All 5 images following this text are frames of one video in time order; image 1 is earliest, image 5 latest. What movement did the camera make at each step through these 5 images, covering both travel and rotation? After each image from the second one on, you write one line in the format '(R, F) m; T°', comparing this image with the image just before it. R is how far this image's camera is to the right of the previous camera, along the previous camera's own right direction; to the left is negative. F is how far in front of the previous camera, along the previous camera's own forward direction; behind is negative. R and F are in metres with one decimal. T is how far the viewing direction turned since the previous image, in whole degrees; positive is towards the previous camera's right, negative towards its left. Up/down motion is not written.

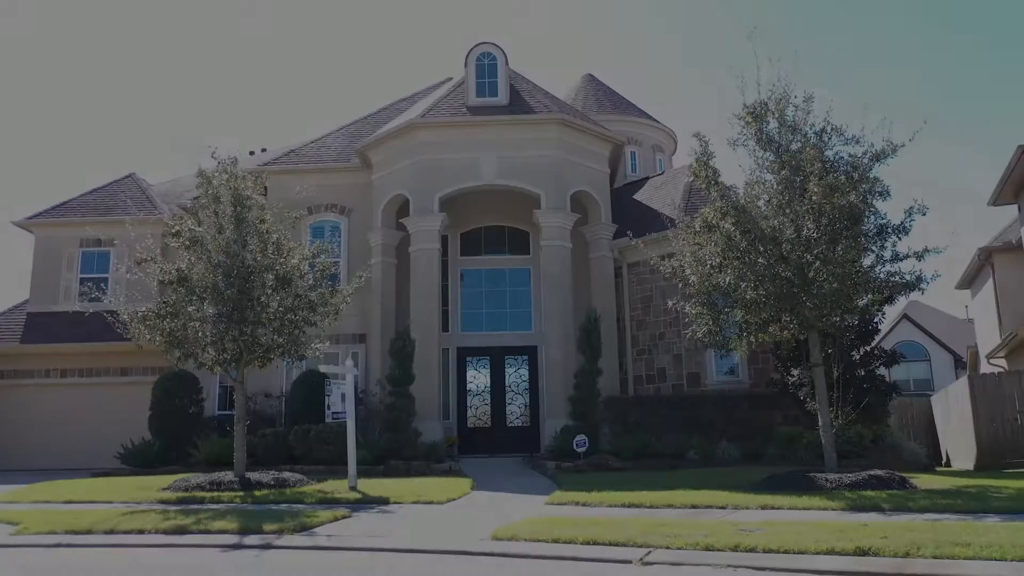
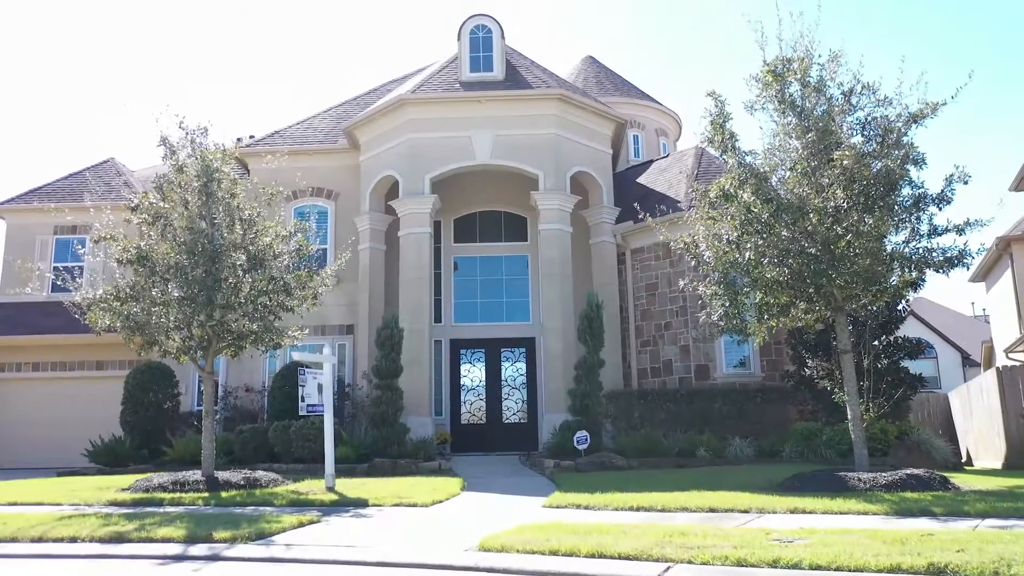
(+0.1, +1.3) m; 0°
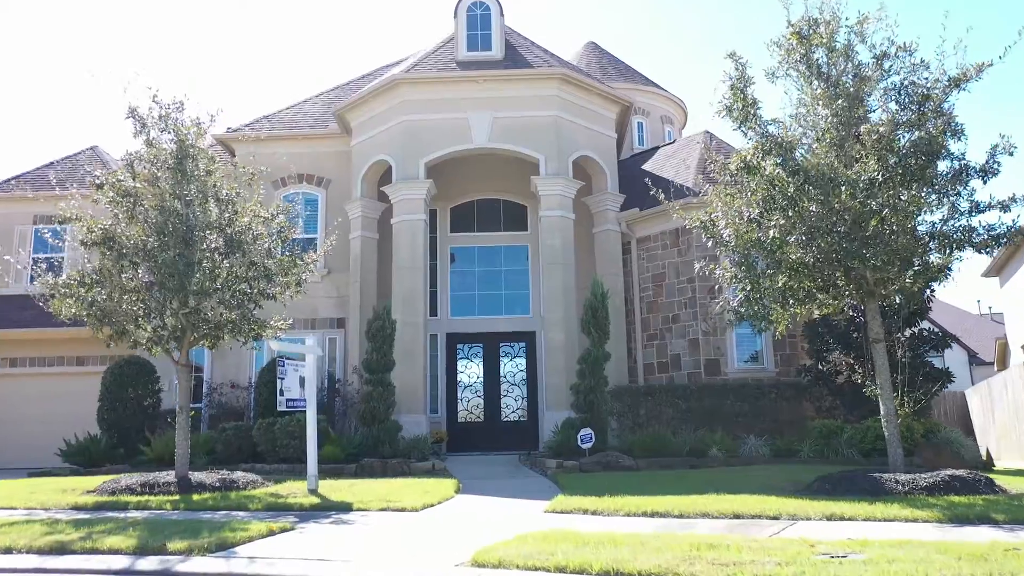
(0.0, +1.0) m; 0°
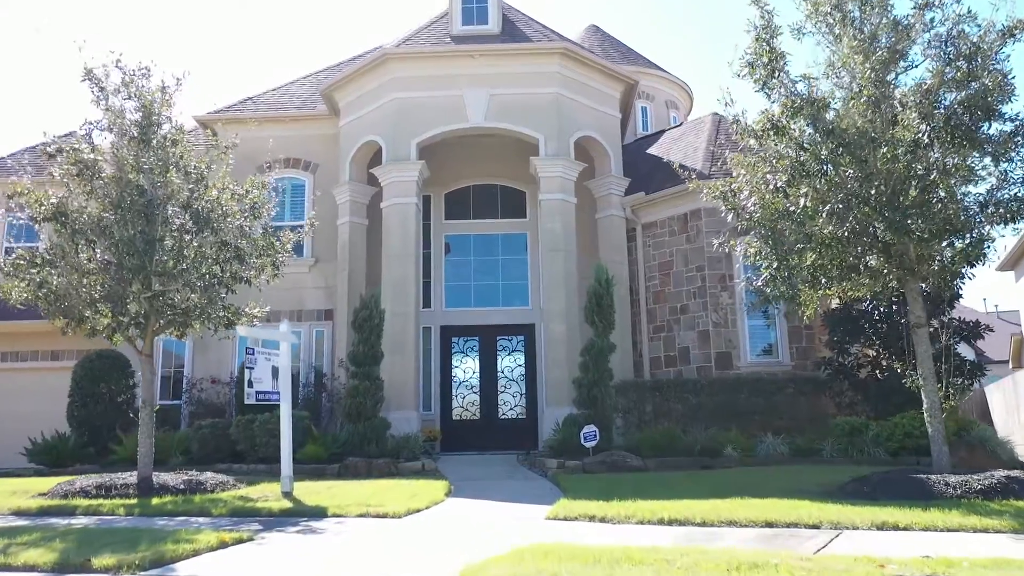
(0.0, +1.2) m; 0°
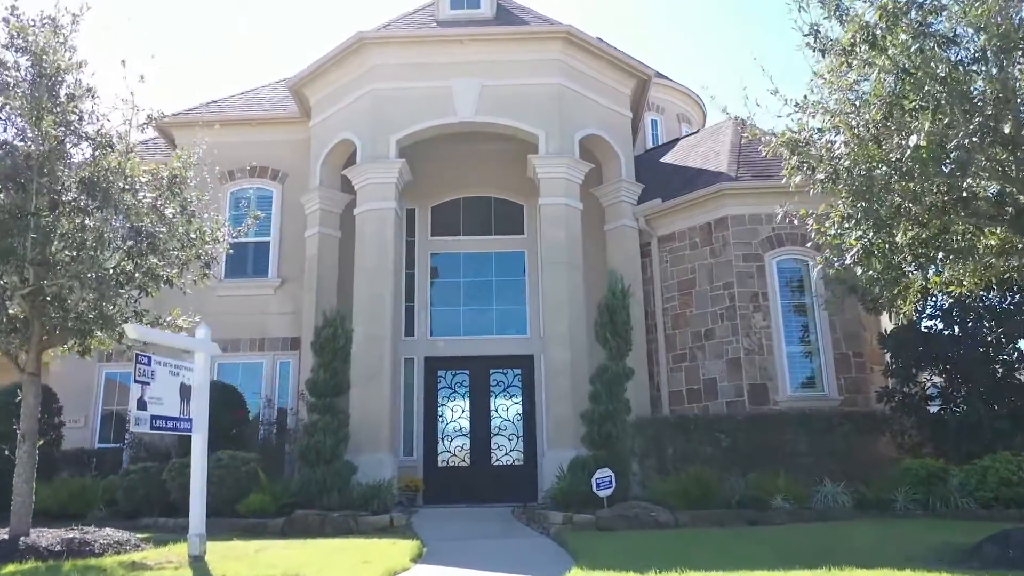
(+0.1, +2.6) m; 0°
